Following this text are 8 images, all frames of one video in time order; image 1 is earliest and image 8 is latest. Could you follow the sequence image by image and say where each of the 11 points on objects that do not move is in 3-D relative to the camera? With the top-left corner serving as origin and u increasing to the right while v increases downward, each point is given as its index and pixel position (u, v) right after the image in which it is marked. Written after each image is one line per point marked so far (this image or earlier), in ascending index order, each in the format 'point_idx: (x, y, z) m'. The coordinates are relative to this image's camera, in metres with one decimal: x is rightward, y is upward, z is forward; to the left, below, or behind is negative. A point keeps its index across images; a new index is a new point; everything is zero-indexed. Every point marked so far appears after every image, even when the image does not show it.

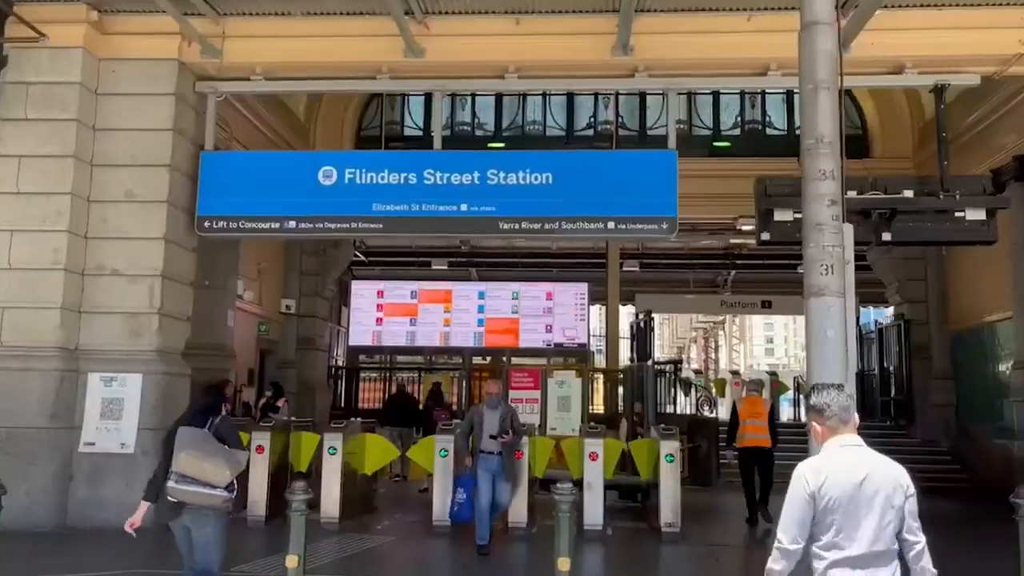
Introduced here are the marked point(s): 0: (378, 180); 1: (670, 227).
0: (-1.4, +1.1, +9.2) m
1: (+1.6, +0.6, +8.8) m
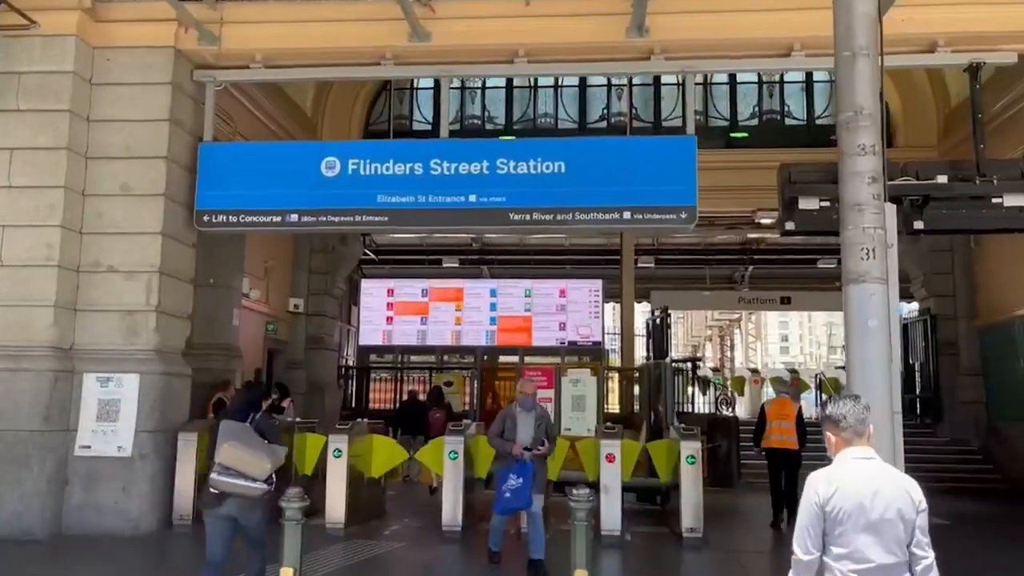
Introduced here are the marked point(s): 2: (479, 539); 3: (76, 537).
0: (-1.3, +1.2, +8.8) m
1: (+1.7, +0.7, +8.4) m
2: (-0.3, -2.4, +8.4) m
3: (-4.0, -2.3, +8.0) m
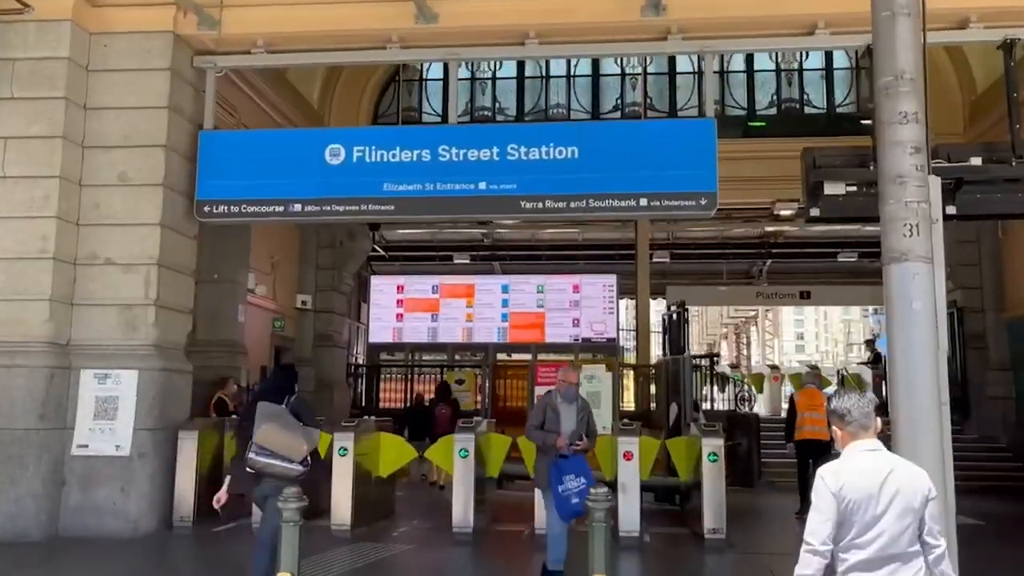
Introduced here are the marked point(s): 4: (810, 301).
0: (-1.2, +1.3, +8.5) m
1: (+1.8, +0.8, +8.0) m
2: (-0.2, -2.4, +8.1) m
3: (-3.9, -2.2, +7.7) m
4: (+6.5, -0.3, +19.0) m
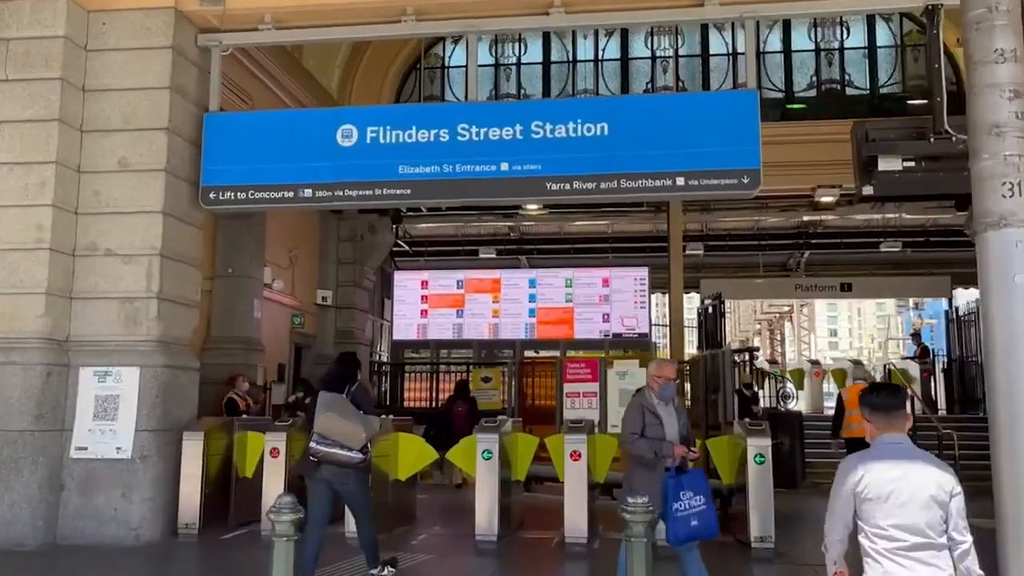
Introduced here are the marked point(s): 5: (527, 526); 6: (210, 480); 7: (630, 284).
0: (-1.0, +1.4, +7.9) m
1: (+2.0, +0.9, +7.3) m
2: (0.0, -2.3, +7.5) m
3: (-3.7, -2.2, +7.2) m
4: (+7.1, -0.1, +18.2) m
5: (+0.1, -2.4, +8.6) m
6: (-2.8, -1.8, +7.9) m
7: (+2.0, +0.1, +14.8) m
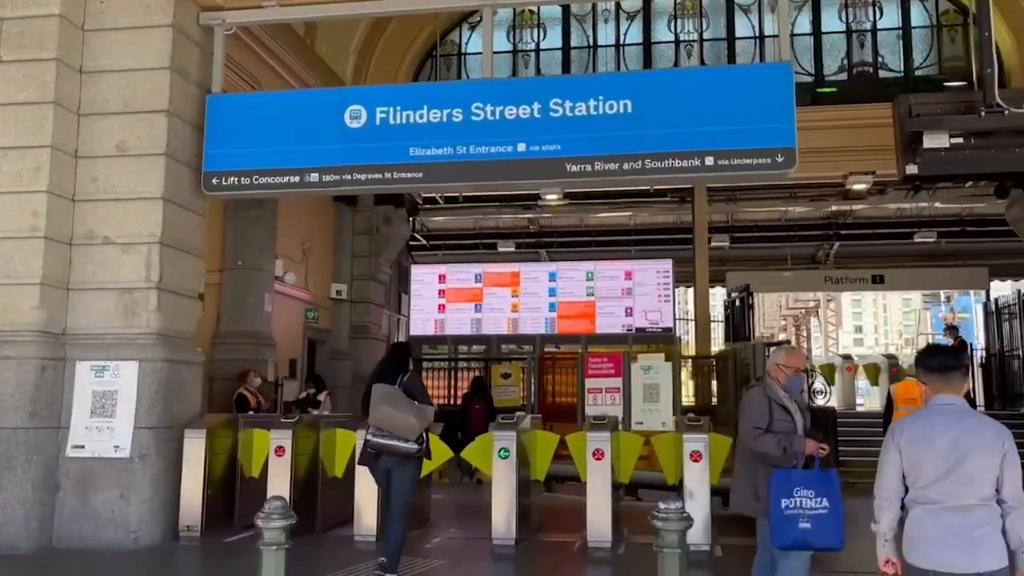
0: (-0.8, +1.4, +7.5) m
1: (+2.2, +1.0, +6.8) m
2: (+0.2, -2.2, +7.0) m
3: (-3.5, -2.1, +6.9) m
4: (+7.5, 0.0, +17.6) m
5: (+0.3, -2.3, +8.2) m
6: (-2.6, -1.7, +7.6) m
7: (+2.3, +0.2, +14.3) m
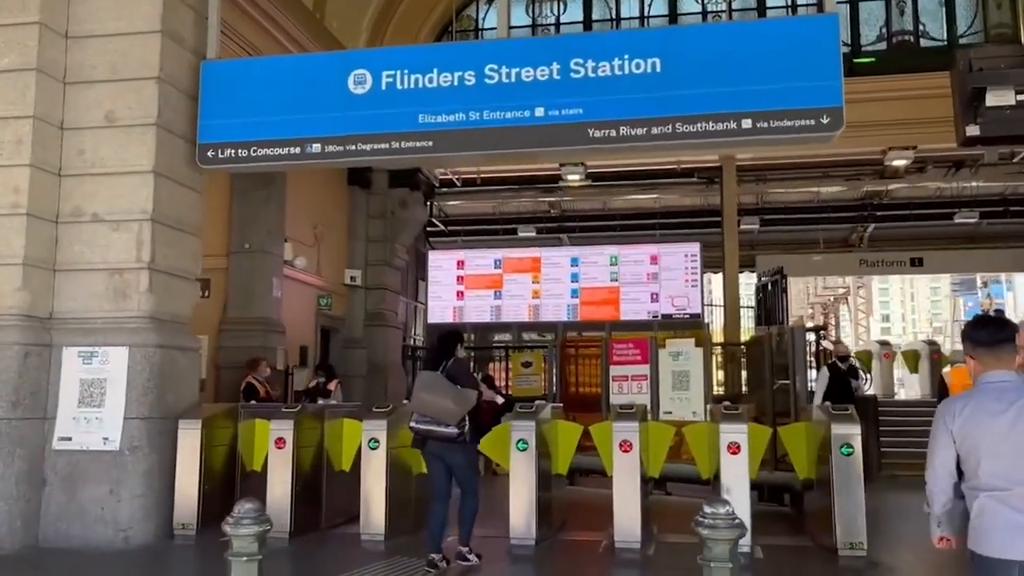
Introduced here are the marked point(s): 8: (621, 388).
0: (-0.7, +1.6, +6.9) m
1: (+2.3, +1.2, +6.2) m
2: (+0.3, -2.0, +6.4) m
3: (-3.4, -1.9, +6.4) m
4: (+7.9, +0.4, +16.8) m
5: (+0.5, -2.1, +7.6) m
6: (-2.4, -1.5, +7.1) m
7: (+2.6, +0.5, +13.6) m
8: (+1.5, -1.4, +12.0) m
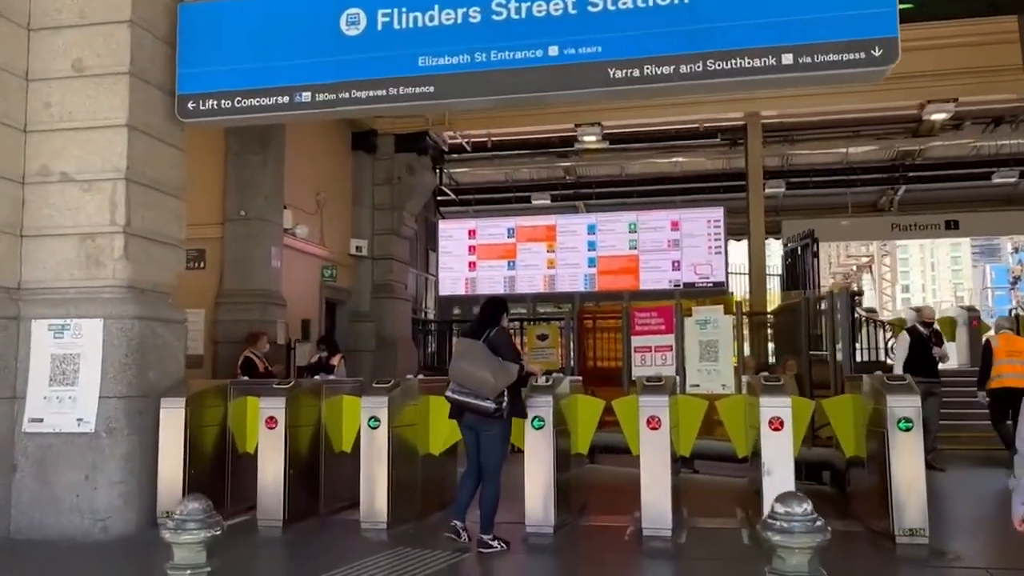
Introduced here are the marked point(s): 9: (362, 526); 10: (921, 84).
0: (-0.6, +1.9, +6.2) m
1: (+2.3, +1.5, +5.4) m
2: (+0.5, -1.7, +5.8) m
3: (-3.3, -1.7, +5.8) m
4: (+8.2, +1.0, +16.0) m
5: (+0.6, -1.8, +7.0) m
6: (-2.3, -1.3, +6.5) m
7: (+2.8, +1.0, +12.9) m
8: (+1.7, -0.9, +11.4) m
9: (-1.1, -1.7, +6.3) m
10: (+5.3, +2.6, +11.1) m
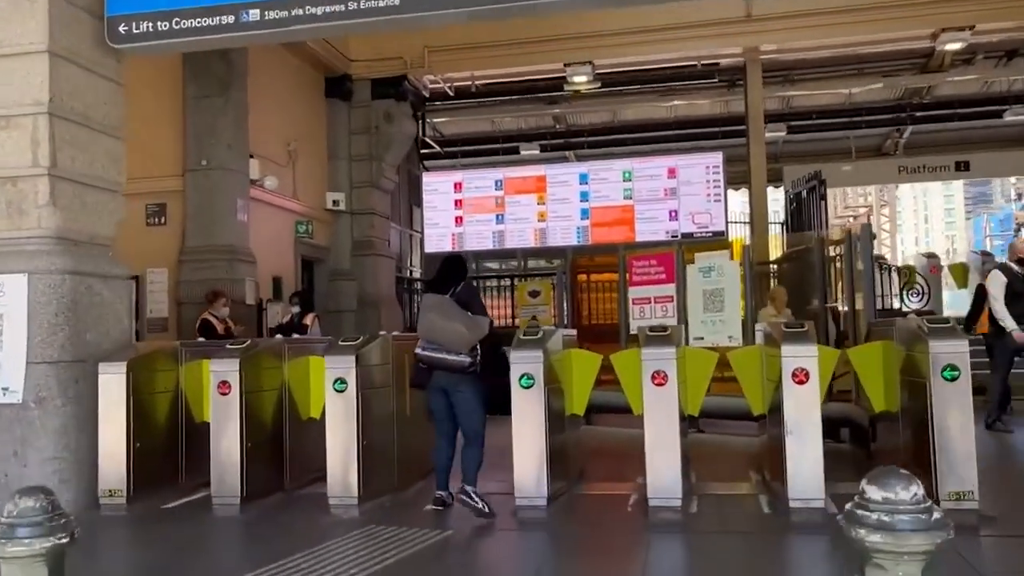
0: (-0.8, +2.2, +5.3) m
1: (+2.2, +1.9, +4.6) m
2: (+0.4, -1.4, +5.1) m
3: (-3.3, -1.4, +5.2) m
4: (+8.0, +2.0, +15.2) m
5: (+0.6, -1.4, +6.3) m
6: (-2.4, -0.9, +5.8) m
7: (+2.7, +1.7, +12.1) m
8: (+1.6, -0.3, +10.7) m
9: (-1.1, -1.4, +5.6) m
10: (+5.0, +3.3, +10.3) m
